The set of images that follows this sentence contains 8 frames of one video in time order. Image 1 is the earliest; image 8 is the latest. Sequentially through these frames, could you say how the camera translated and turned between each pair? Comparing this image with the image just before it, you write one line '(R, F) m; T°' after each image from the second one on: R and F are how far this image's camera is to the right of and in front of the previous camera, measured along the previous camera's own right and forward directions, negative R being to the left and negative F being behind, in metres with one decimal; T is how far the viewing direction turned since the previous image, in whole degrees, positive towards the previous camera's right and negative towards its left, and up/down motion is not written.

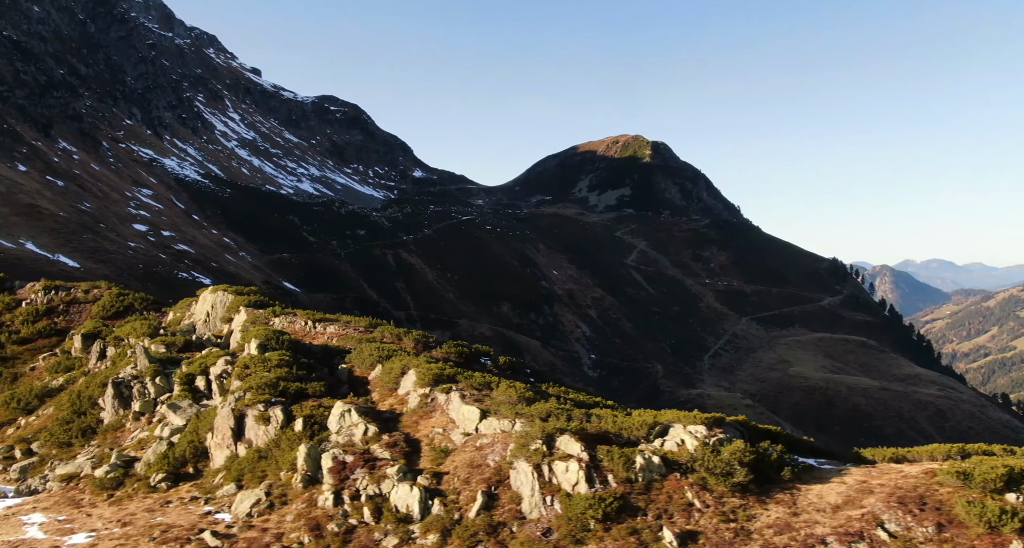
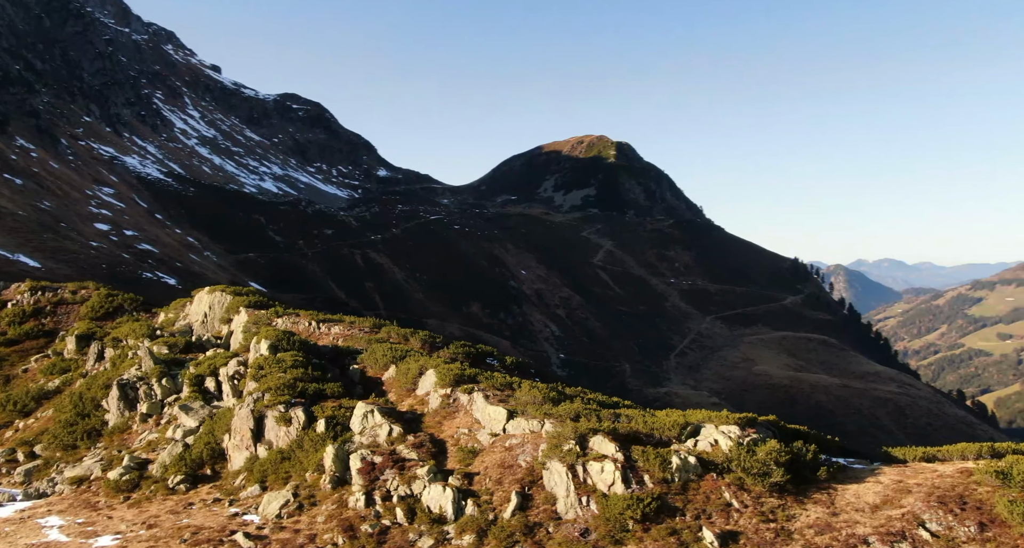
(-1.7, +0.2) m; +1°
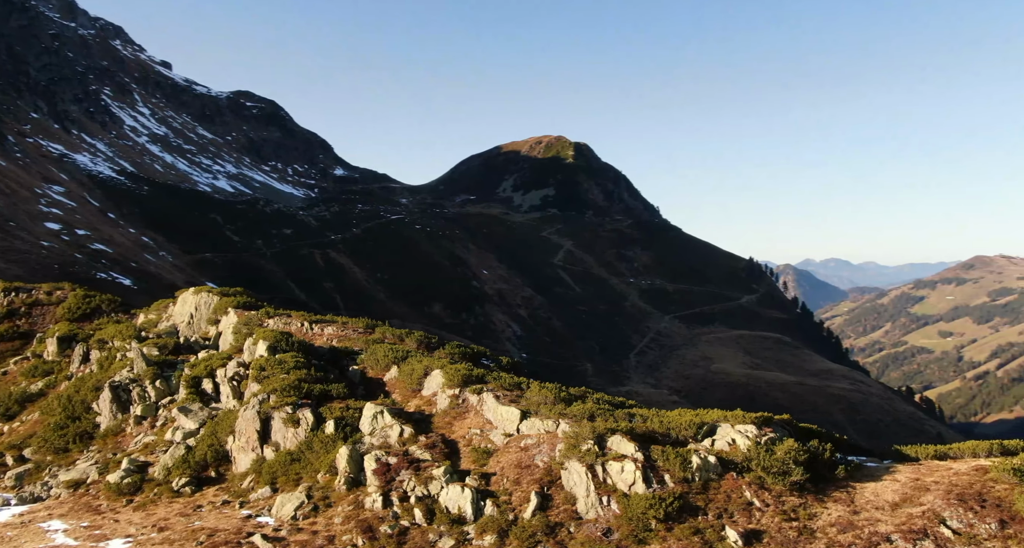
(-1.5, 0.0) m; +1°
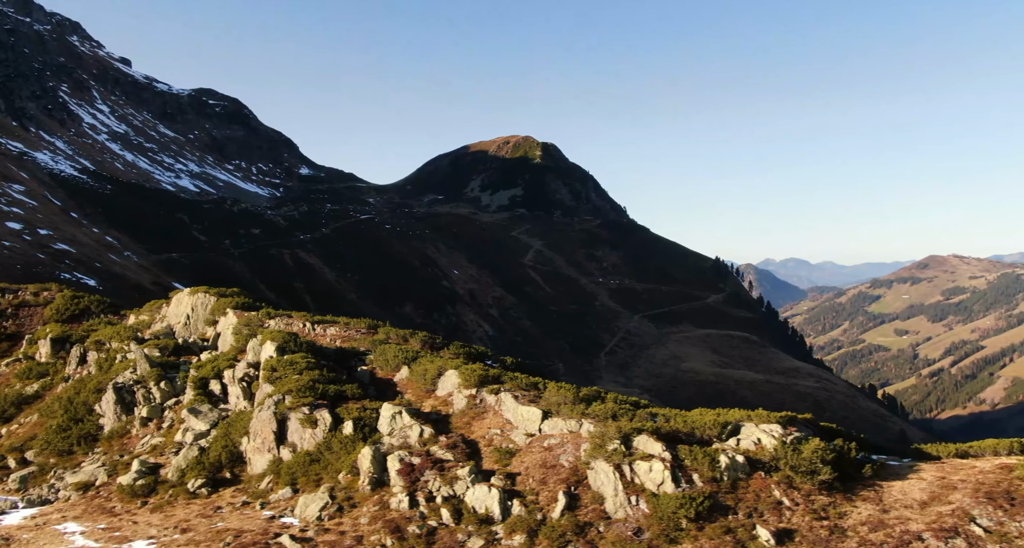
(-1.4, 0.0) m; +1°
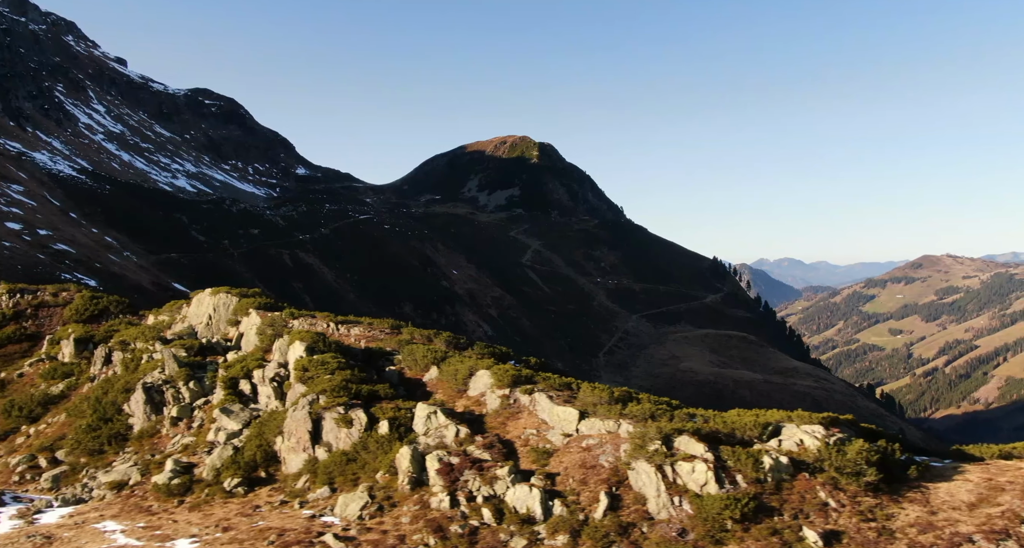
(-1.0, 0.0) m; -1°
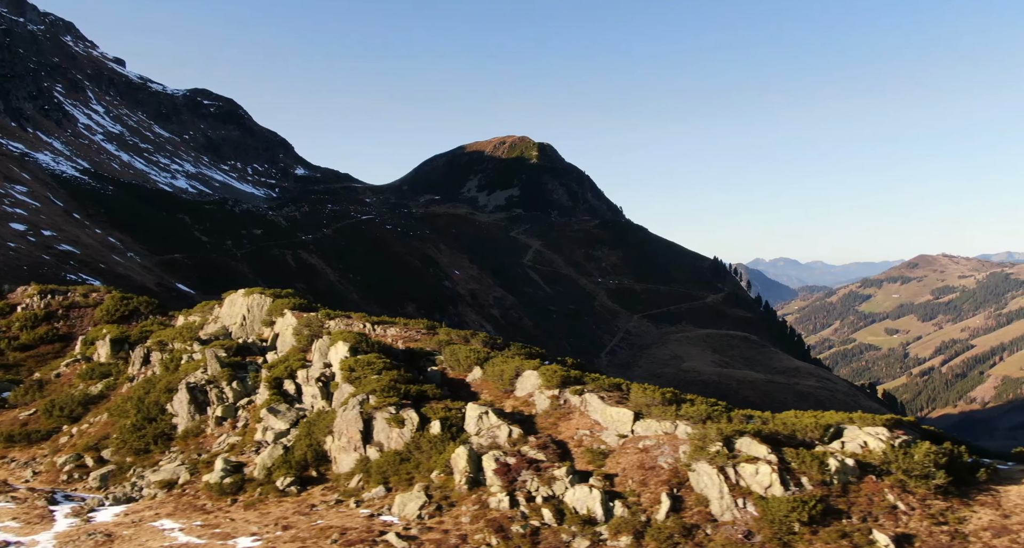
(-1.4, 0.0) m; -2°
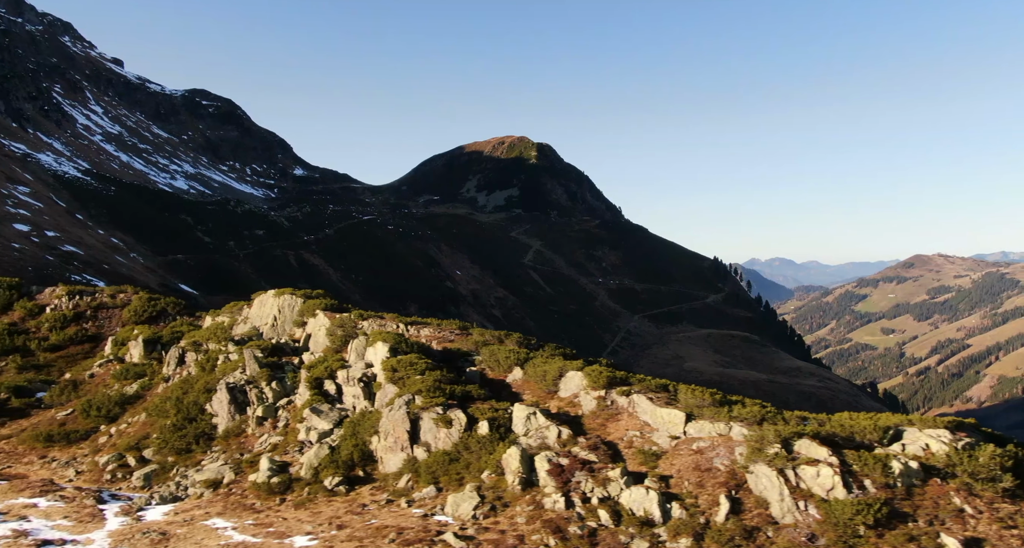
(-1.3, +0.1) m; -2°
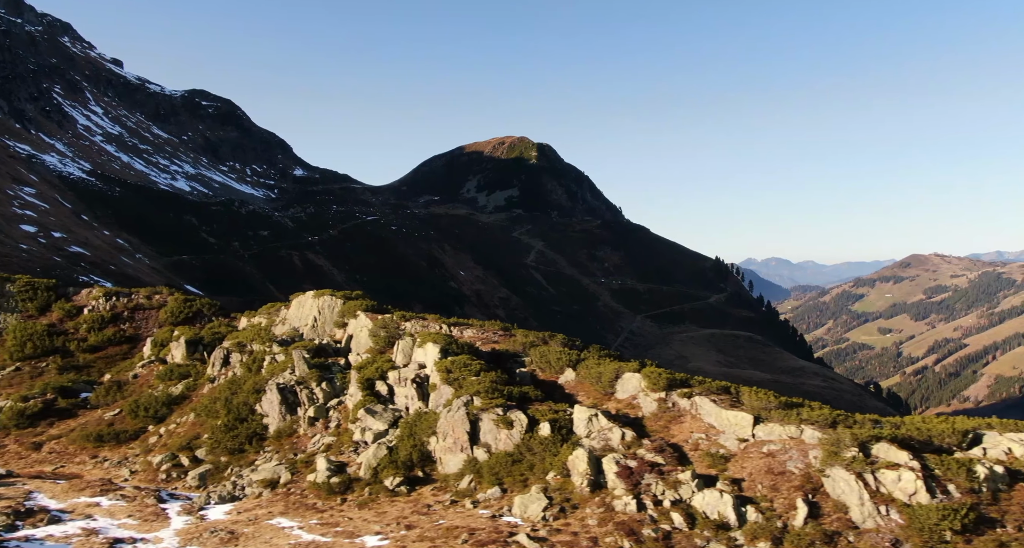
(-1.6, +0.1) m; -2°
